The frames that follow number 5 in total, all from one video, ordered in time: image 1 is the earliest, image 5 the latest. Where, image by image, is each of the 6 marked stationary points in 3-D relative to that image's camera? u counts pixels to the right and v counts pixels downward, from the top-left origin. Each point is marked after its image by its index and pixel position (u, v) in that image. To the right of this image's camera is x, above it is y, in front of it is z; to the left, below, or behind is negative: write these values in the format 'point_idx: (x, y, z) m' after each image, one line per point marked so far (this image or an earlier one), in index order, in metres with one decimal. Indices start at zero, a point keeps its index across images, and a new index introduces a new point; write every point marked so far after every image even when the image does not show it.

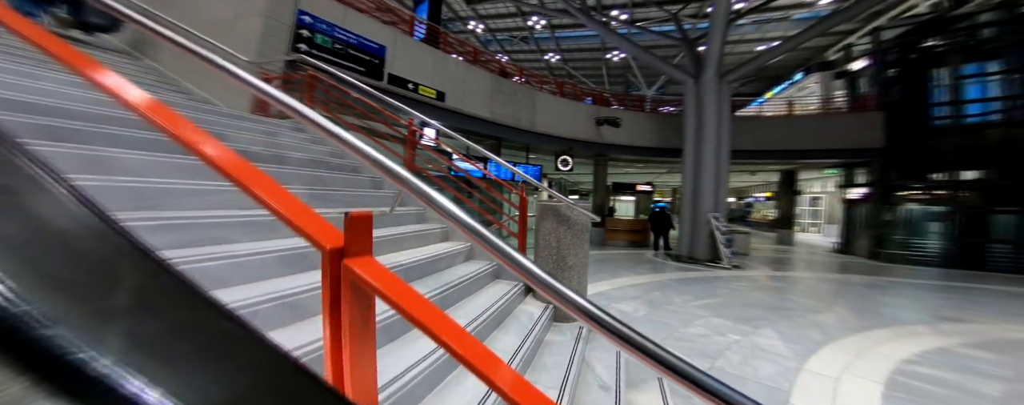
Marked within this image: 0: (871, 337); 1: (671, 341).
0: (+2.6, -1.0, +2.0) m
1: (+1.1, -1.1, +2.1) m
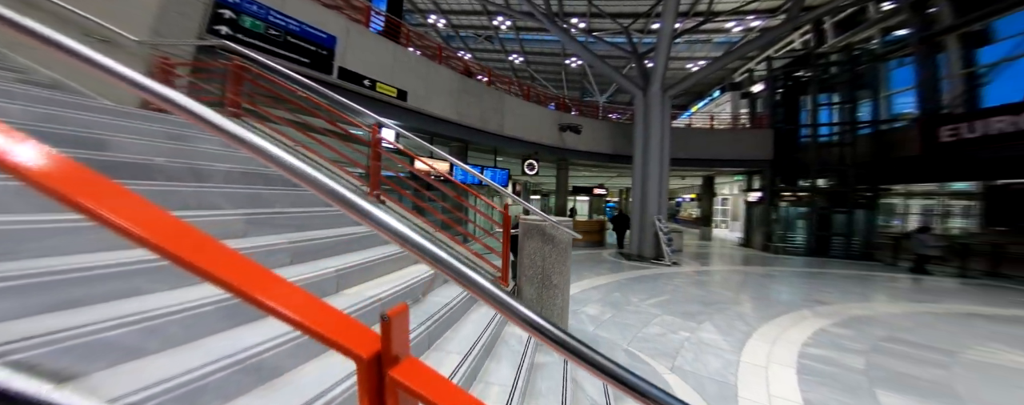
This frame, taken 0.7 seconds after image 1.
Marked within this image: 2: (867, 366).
0: (+2.6, -1.2, +2.7) m
1: (+1.1, -1.3, +2.5) m
2: (+2.5, -1.1, +1.9) m
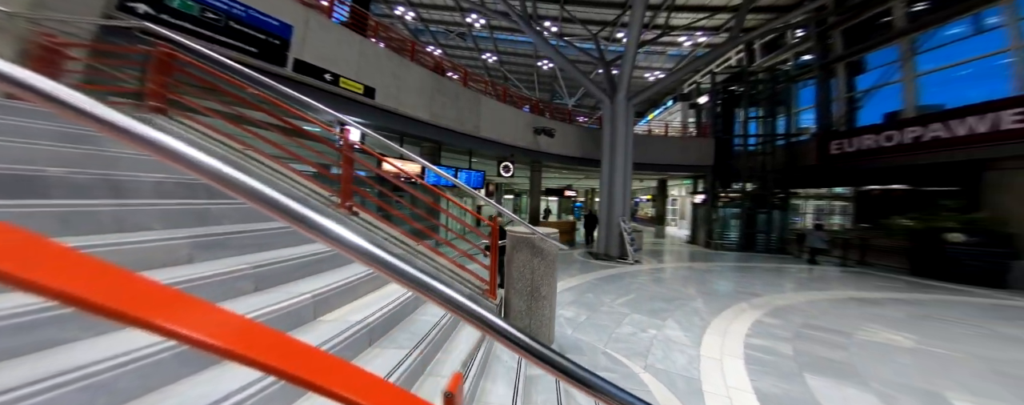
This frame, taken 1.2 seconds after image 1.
0: (+2.4, -1.3, +3.2) m
1: (+1.0, -1.4, +2.8) m
2: (+2.5, -1.3, +2.5) m
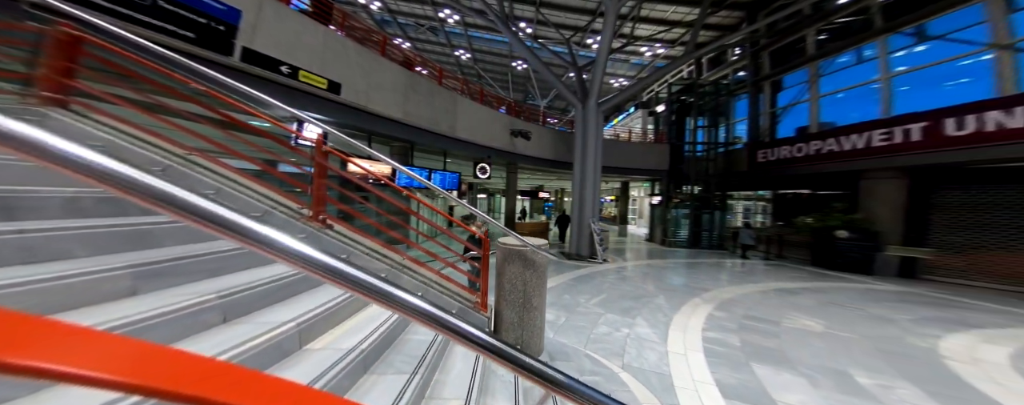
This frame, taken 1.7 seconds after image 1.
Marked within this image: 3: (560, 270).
0: (+2.2, -1.4, +3.6) m
1: (+0.9, -1.5, +3.0) m
2: (+2.4, -1.5, +2.9) m
3: (+0.9, -1.3, +5.4) m
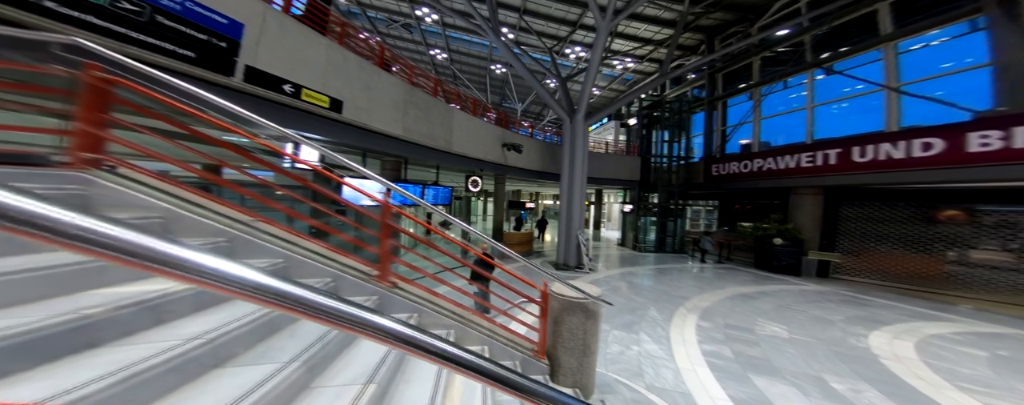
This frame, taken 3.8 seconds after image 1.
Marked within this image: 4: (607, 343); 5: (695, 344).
0: (+2.4, -1.8, +4.1) m
1: (+1.2, -1.9, +3.2) m
2: (+2.7, -1.8, +3.4) m
3: (+0.7, -1.5, +5.5) m
4: (+1.3, -1.9, +3.7) m
5: (+2.4, -1.8, +3.6) m
